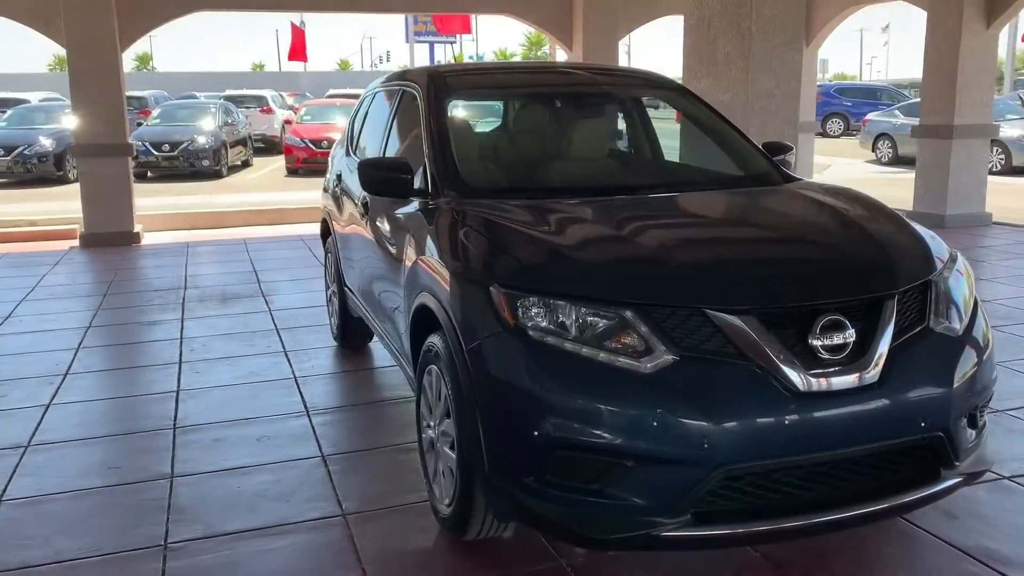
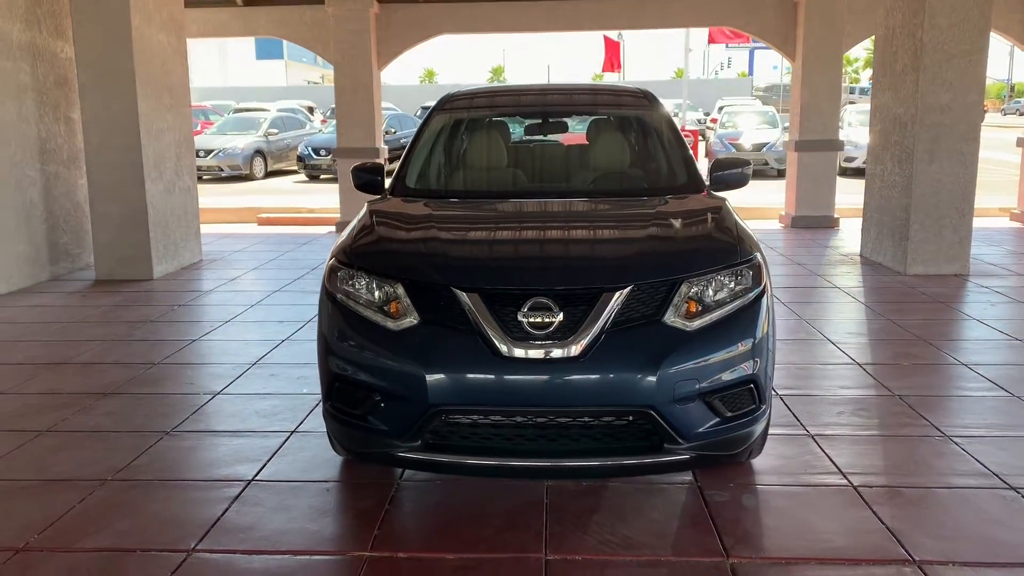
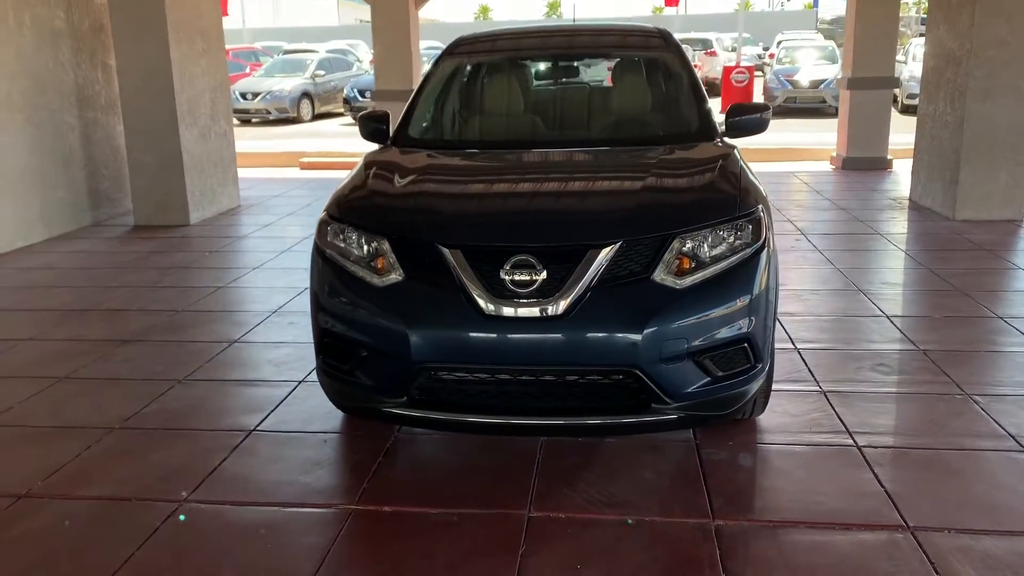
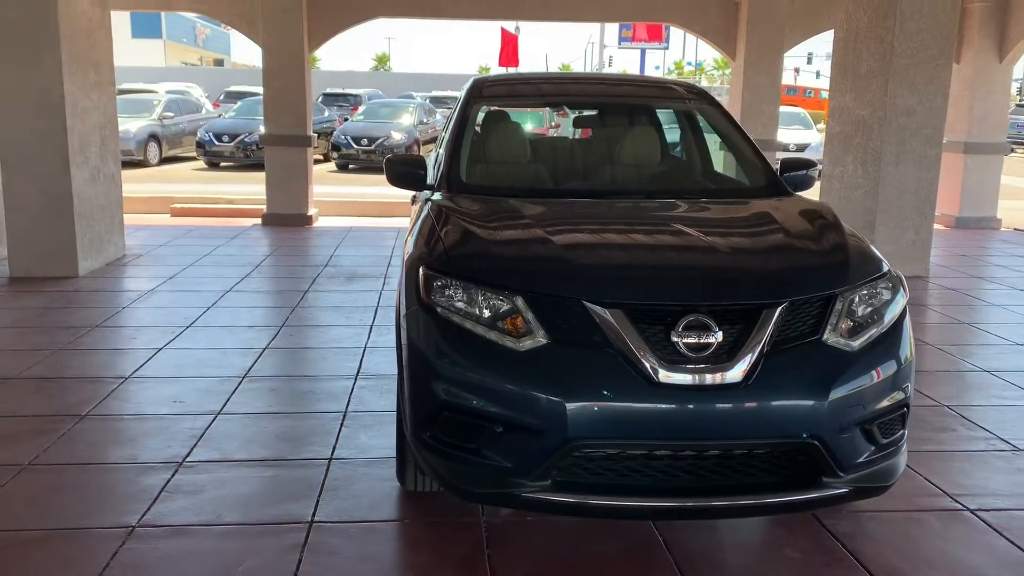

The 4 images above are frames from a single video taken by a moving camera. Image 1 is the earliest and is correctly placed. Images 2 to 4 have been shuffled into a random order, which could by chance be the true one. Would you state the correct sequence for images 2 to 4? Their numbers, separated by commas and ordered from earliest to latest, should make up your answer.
4, 2, 3
